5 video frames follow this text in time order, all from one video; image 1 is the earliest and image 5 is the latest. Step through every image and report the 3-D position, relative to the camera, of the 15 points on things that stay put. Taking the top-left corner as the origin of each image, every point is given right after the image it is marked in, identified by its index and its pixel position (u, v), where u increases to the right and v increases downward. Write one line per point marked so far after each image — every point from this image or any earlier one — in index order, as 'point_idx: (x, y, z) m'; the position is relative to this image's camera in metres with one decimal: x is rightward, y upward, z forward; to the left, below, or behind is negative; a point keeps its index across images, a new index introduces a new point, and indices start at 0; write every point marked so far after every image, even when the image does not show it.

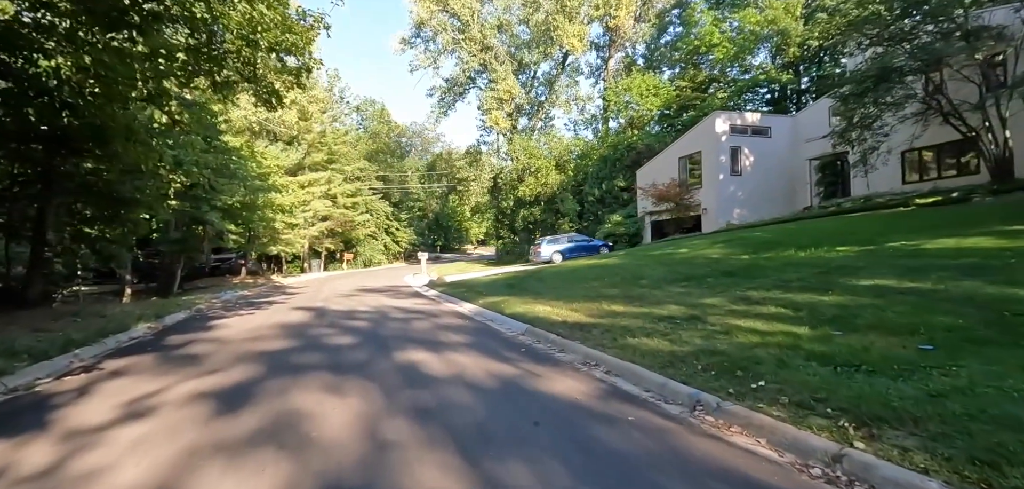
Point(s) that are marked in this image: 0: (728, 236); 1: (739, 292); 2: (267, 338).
0: (+6.6, +0.2, +15.3) m
1: (+3.8, -0.8, +8.3) m
2: (-4.4, -1.7, +9.1) m
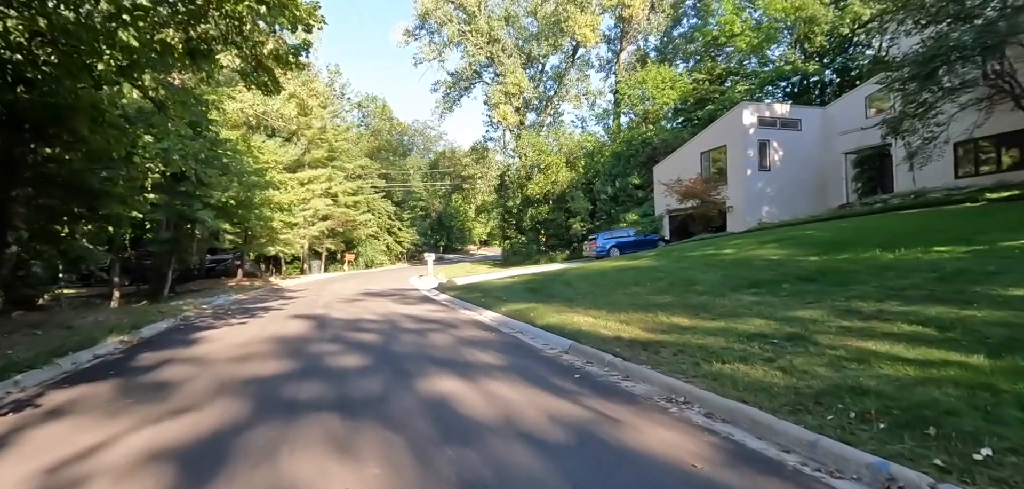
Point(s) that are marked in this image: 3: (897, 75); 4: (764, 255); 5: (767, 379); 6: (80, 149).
0: (+7.2, +0.2, +13.8) m
1: (+4.4, -0.8, +6.8) m
2: (-3.8, -1.7, +7.5) m
3: (+12.6, +5.5, +16.4) m
4: (+5.6, -0.2, +11.1) m
5: (+2.5, -1.3, +4.9) m
6: (-8.1, +1.8, +9.4) m
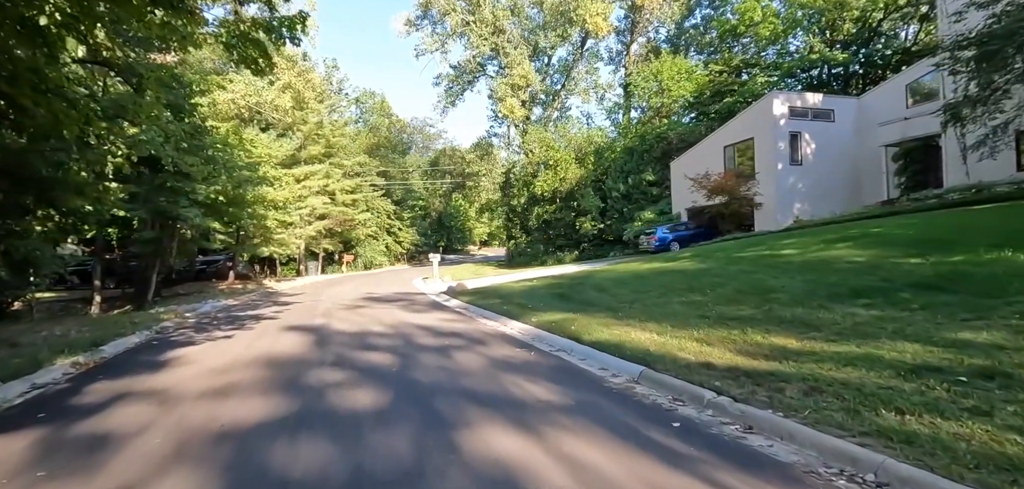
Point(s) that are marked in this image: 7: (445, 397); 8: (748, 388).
0: (+7.8, +0.2, +12.1) m
1: (+5.0, -0.8, +5.1) m
2: (-3.1, -1.7, +5.8) m
3: (+13.2, +5.6, +14.8) m
4: (+6.2, -0.2, +9.5) m
5: (+3.2, -1.3, +3.2) m
6: (-7.4, +1.8, +7.7) m
7: (-0.7, -1.7, +5.5) m
8: (+2.3, -1.4, +5.0) m
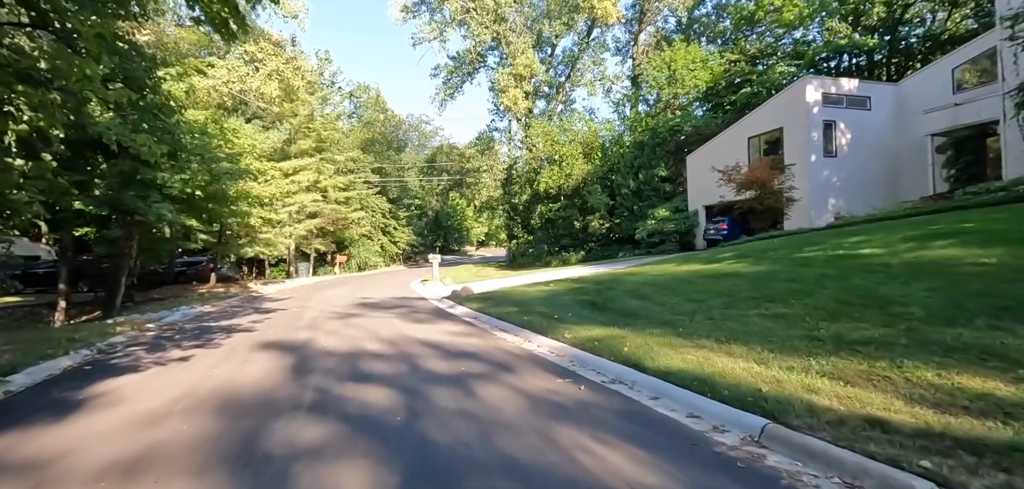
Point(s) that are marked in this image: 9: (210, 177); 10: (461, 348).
0: (+8.3, +0.3, +10.2) m
1: (+5.6, -0.7, +3.2) m
2: (-2.6, -1.7, +3.8) m
3: (+13.6, +5.6, +13.0) m
4: (+6.7, -0.2, +7.6) m
5: (+3.7, -1.3, +1.3) m
6: (-7.0, +1.8, +5.6) m
7: (-0.2, -1.6, +3.5) m
8: (+2.8, -1.4, +3.0) m
9: (-10.9, +2.4, +18.1) m
10: (-0.9, -1.7, +8.3) m
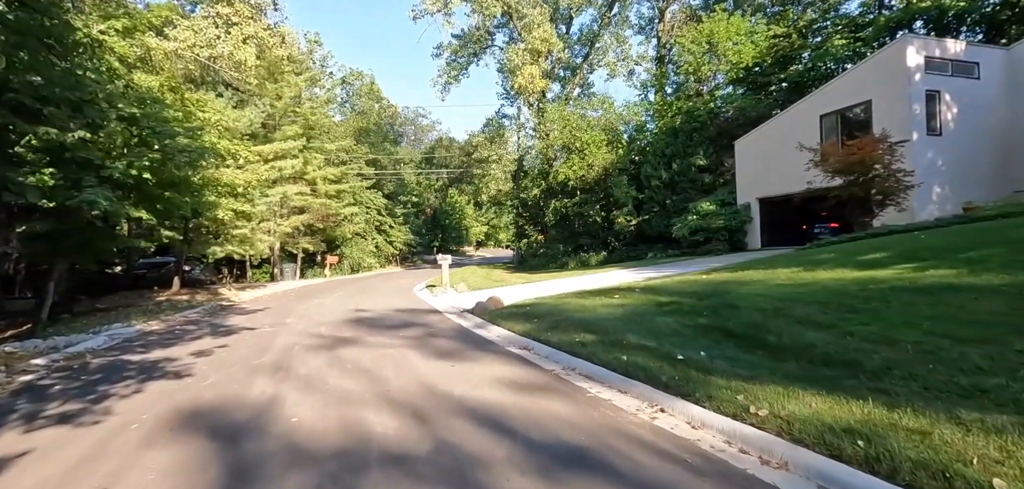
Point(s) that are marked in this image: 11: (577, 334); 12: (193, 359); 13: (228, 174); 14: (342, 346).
0: (+9.4, +0.3, +6.4) m
1: (+6.8, -0.7, -0.7) m
2: (-1.4, -1.6, -0.2) m
3: (+14.7, +5.7, +9.2) m
4: (+7.9, -0.1, +3.7) m
5: (+5.0, -1.2, -2.6) m
6: (-5.7, +1.9, +1.6) m
7: (+1.0, -1.5, -0.4) m
8: (+4.1, -1.3, -0.9) m
9: (-9.8, +2.5, +14.1) m
10: (+0.3, -1.6, +4.3) m
11: (+1.0, -1.4, +8.1) m
12: (-5.2, -1.9, +8.2) m
13: (-11.0, +2.7, +19.5) m
14: (-3.0, -1.8, +8.7) m
